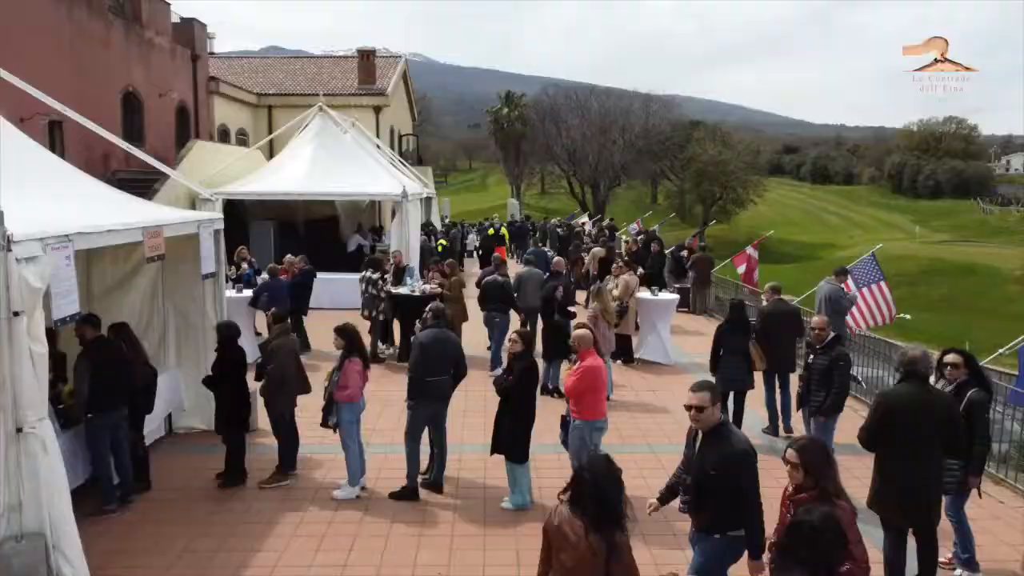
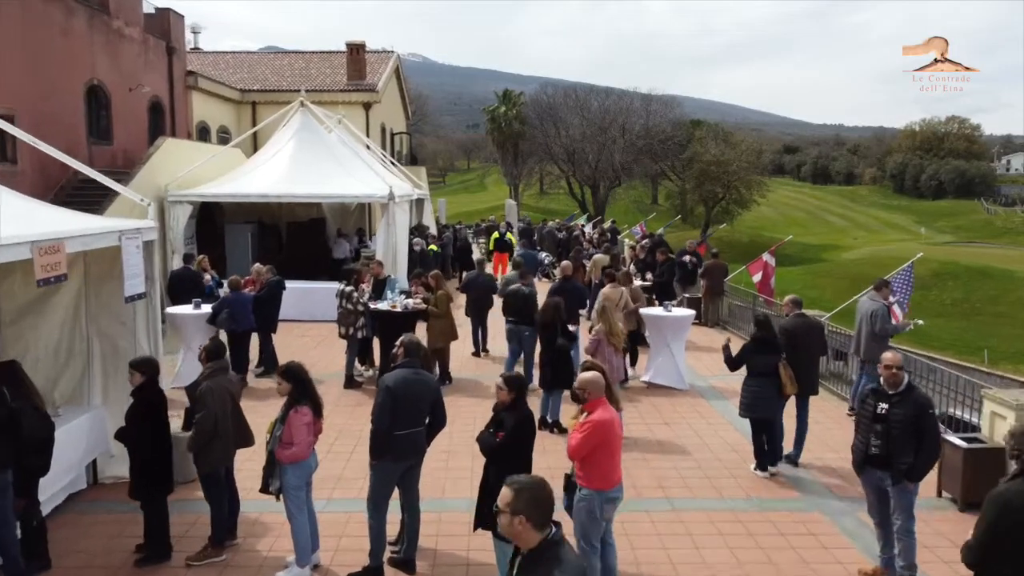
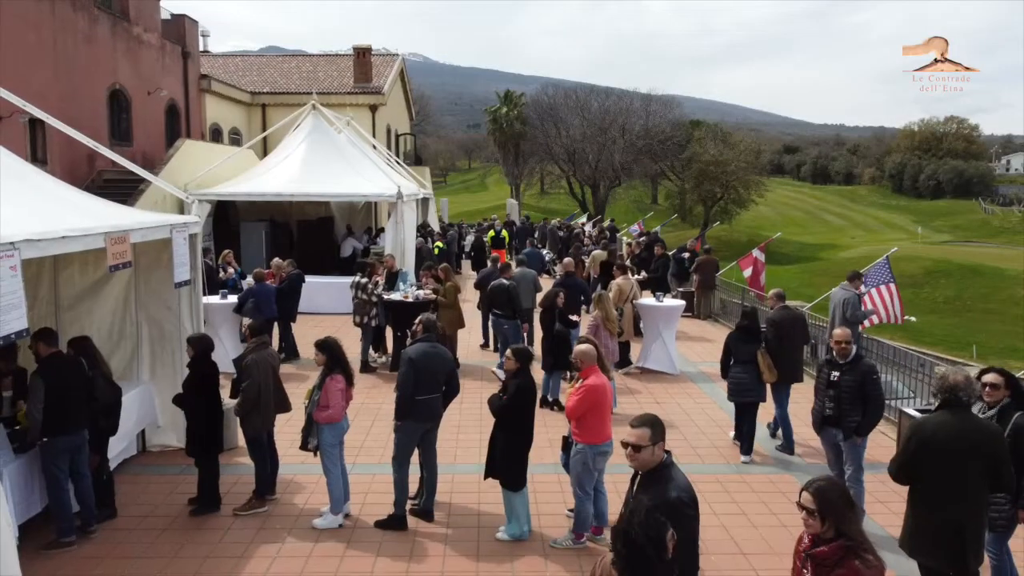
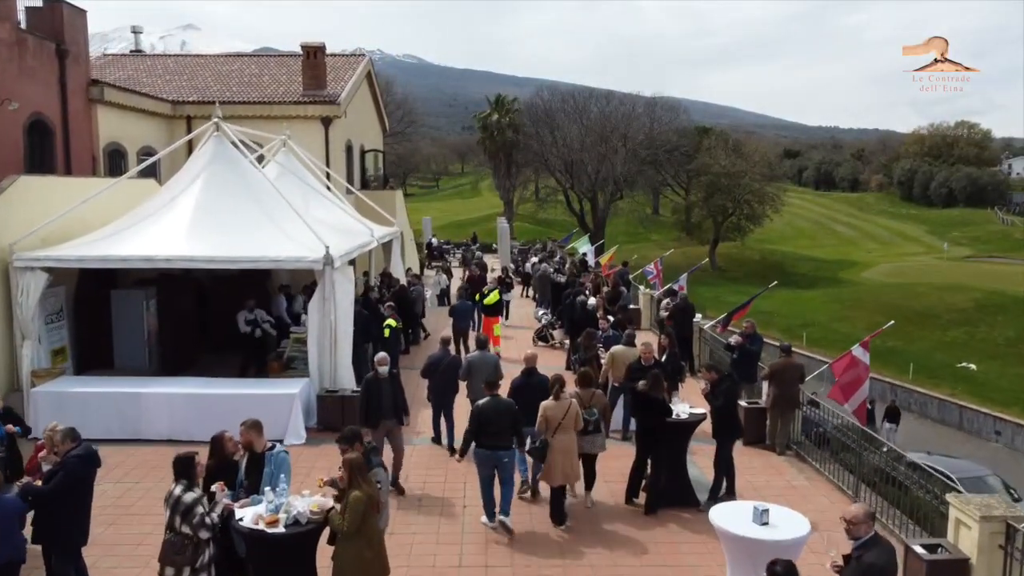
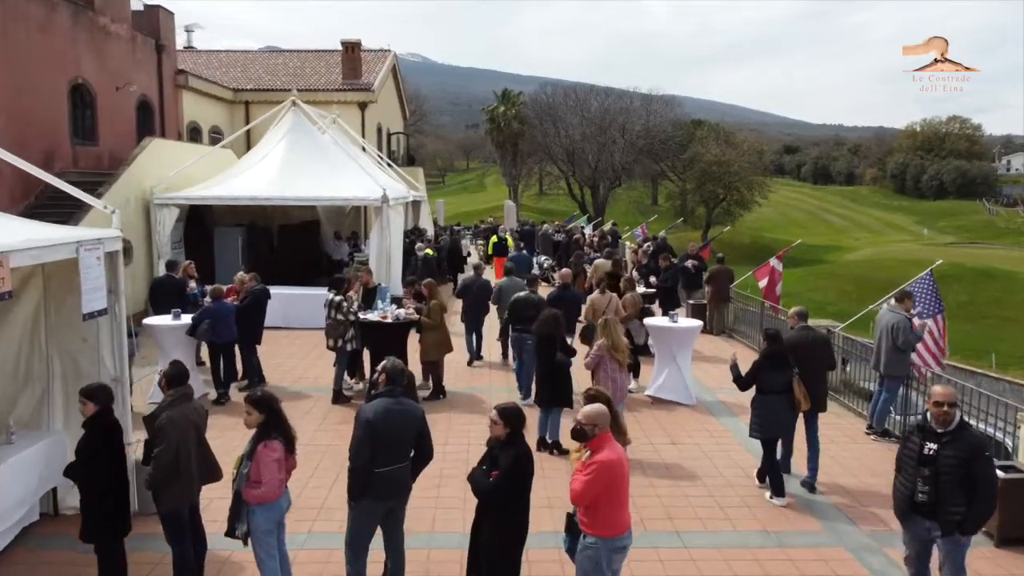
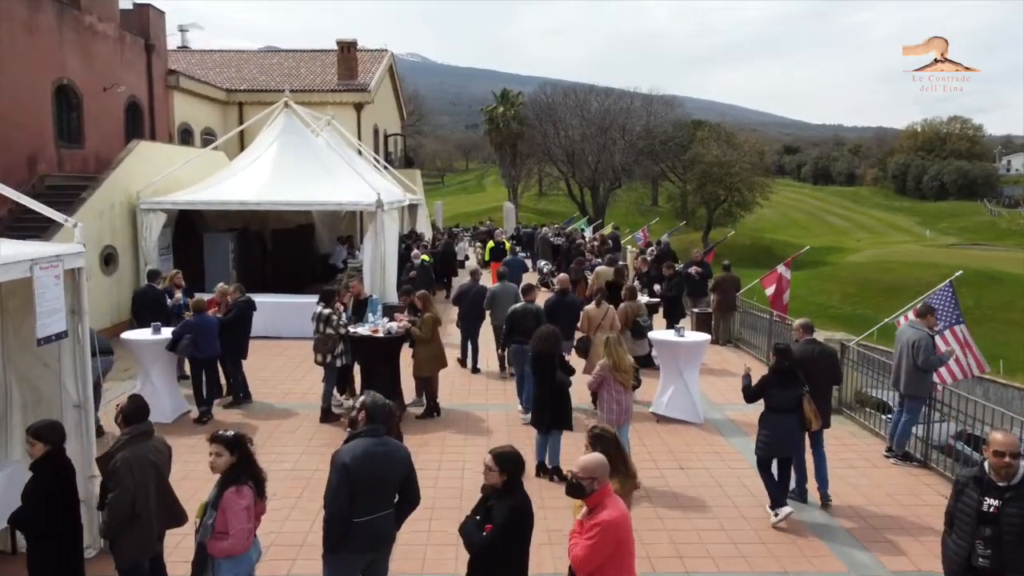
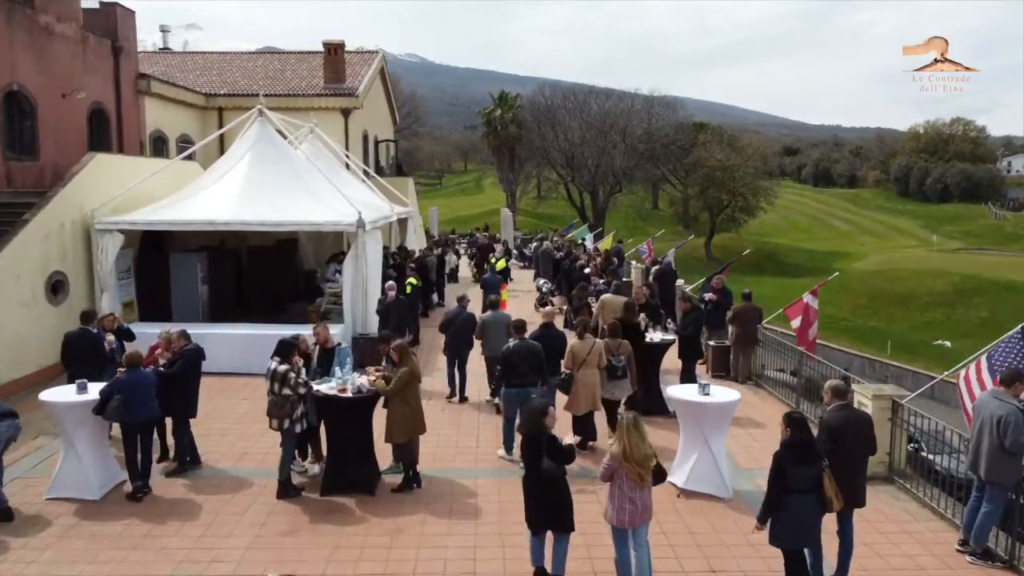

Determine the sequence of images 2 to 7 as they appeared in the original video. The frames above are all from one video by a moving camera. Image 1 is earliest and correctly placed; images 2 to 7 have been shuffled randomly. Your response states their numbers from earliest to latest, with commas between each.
3, 2, 5, 6, 7, 4
